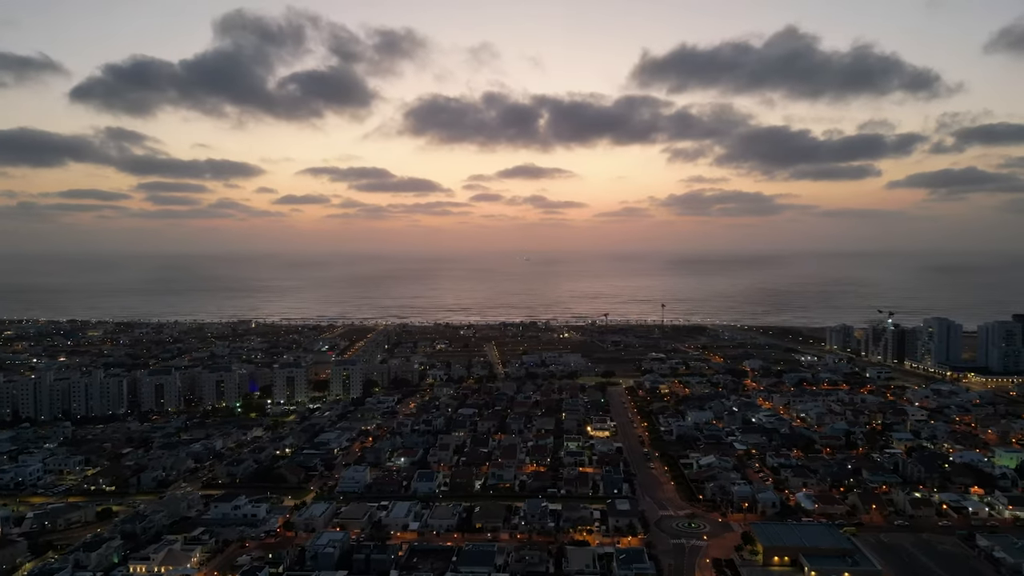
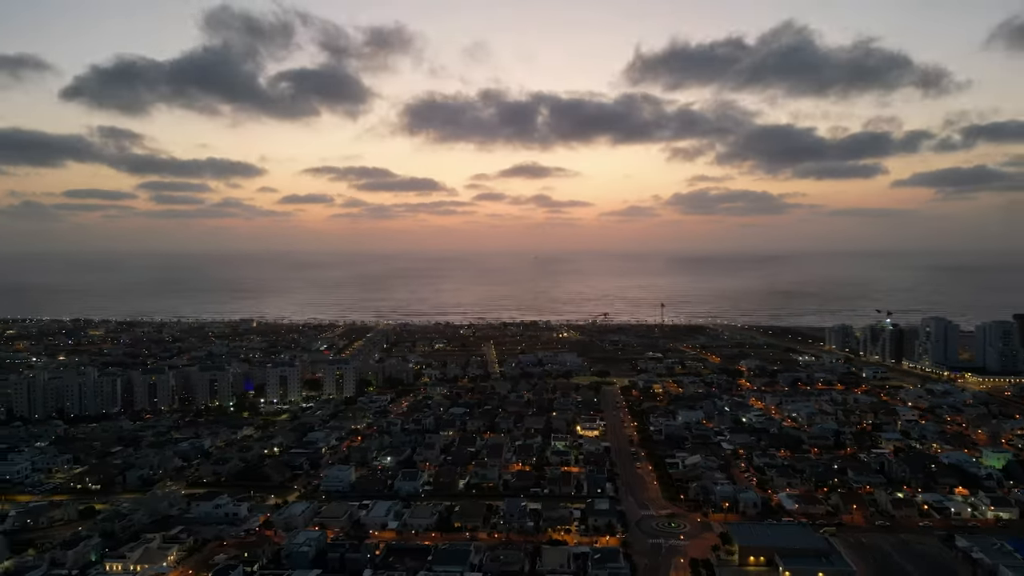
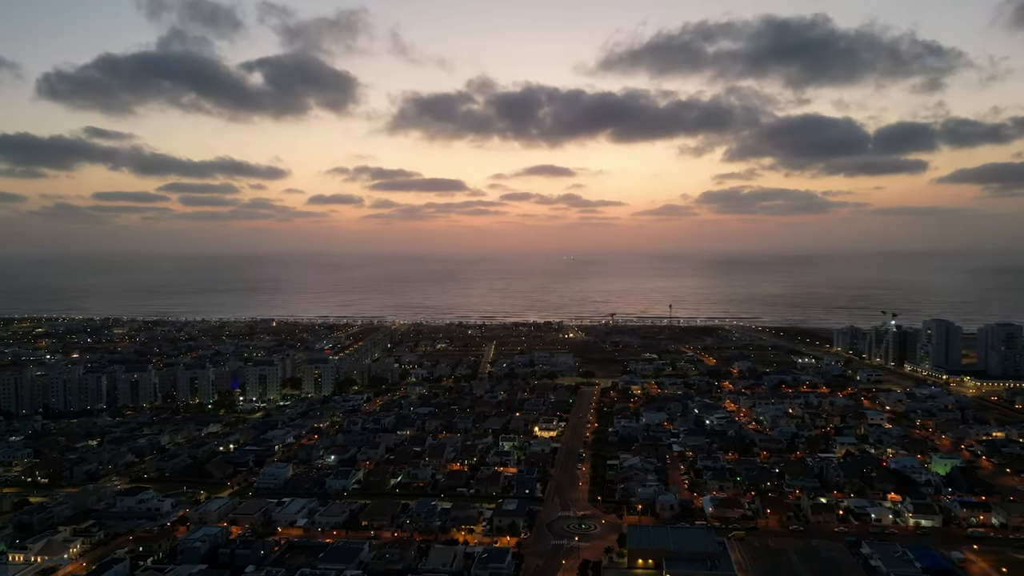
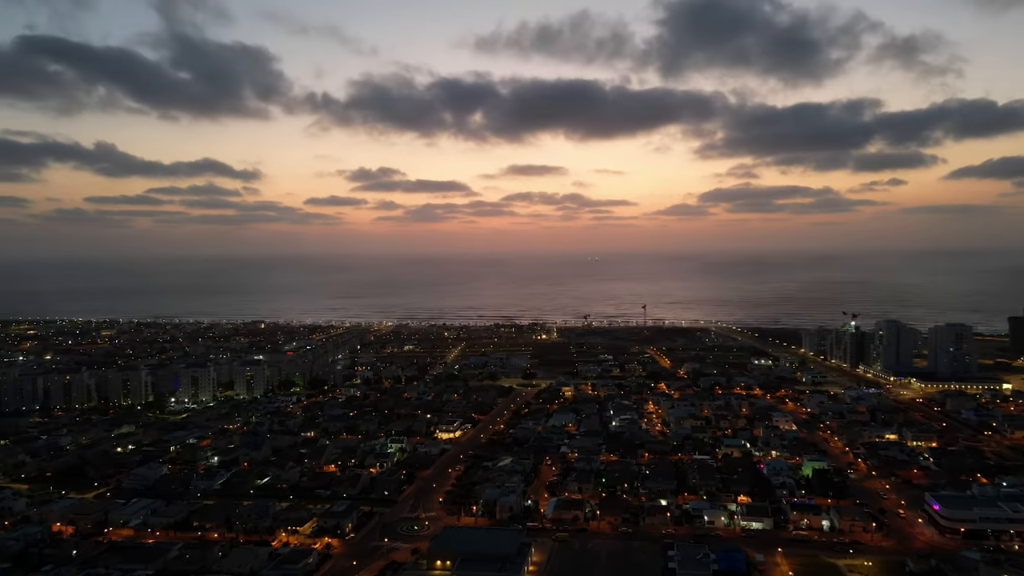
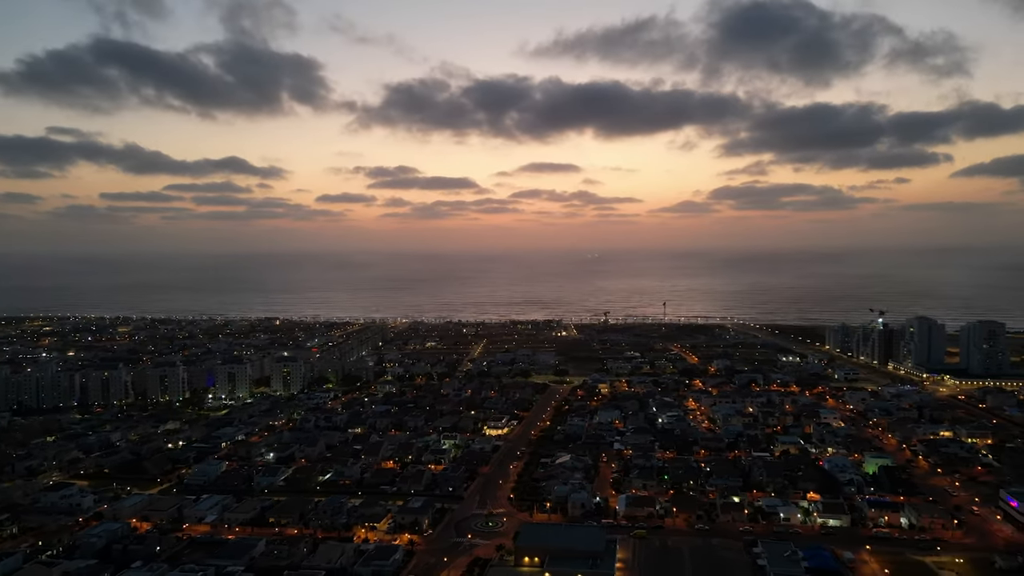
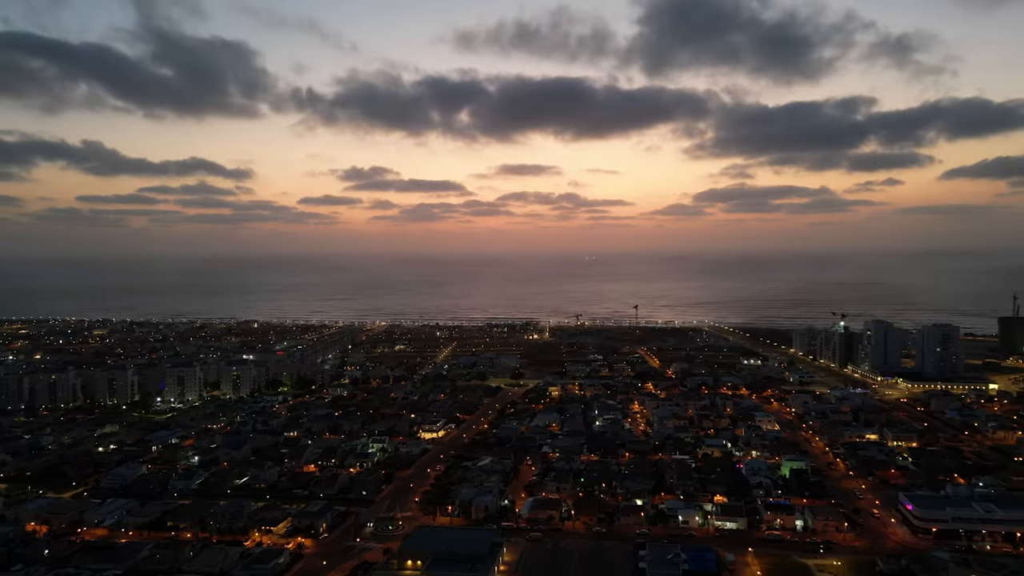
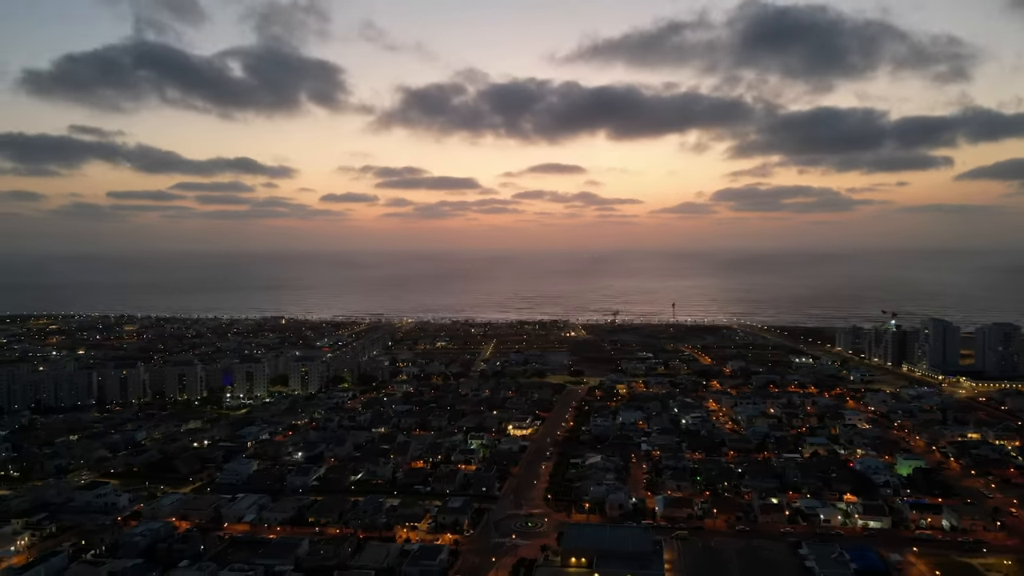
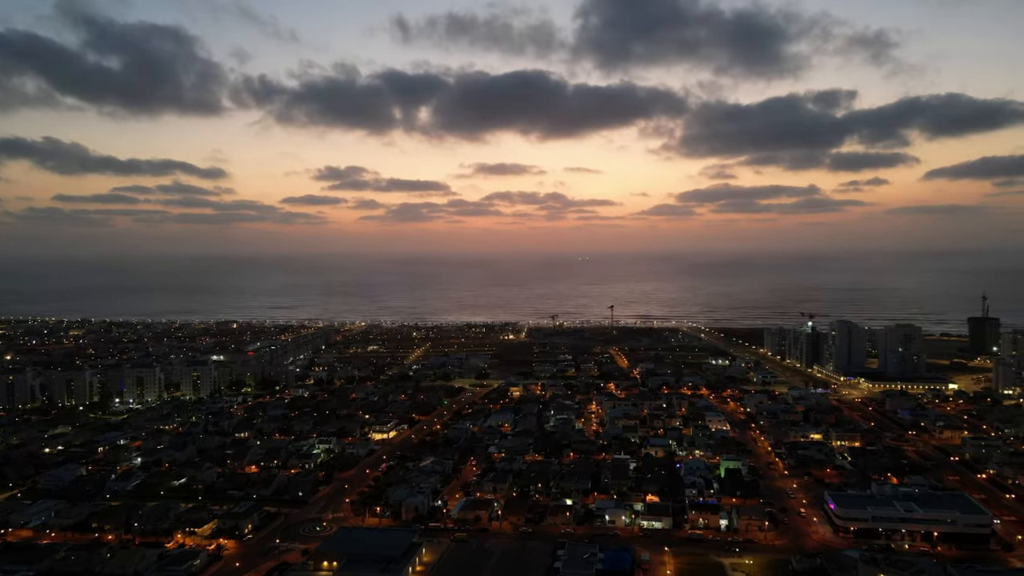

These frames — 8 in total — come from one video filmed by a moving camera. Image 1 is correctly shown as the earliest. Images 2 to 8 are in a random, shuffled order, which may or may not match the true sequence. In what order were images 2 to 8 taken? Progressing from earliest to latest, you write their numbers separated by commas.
3, 5, 6, 8, 4, 7, 2
